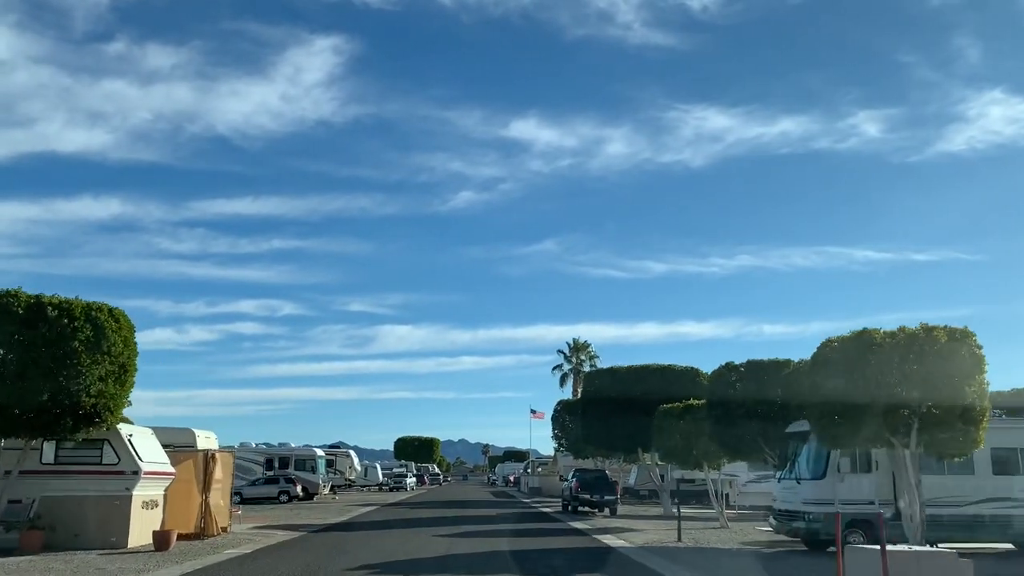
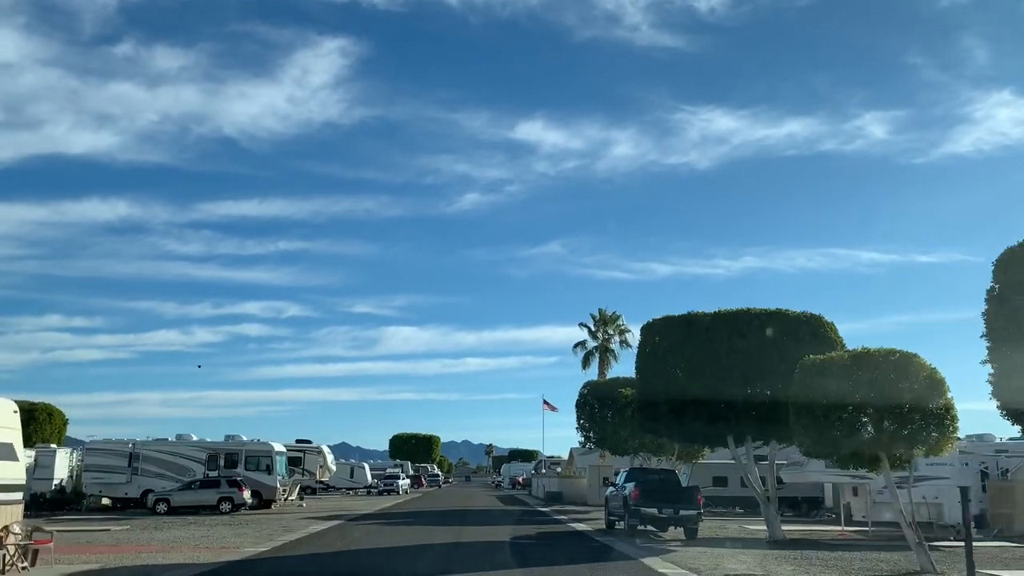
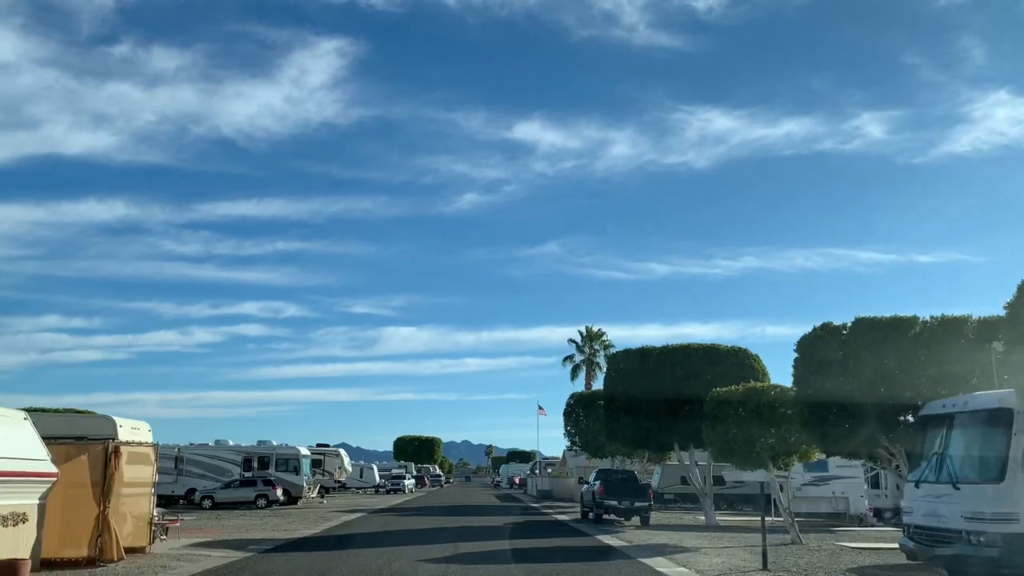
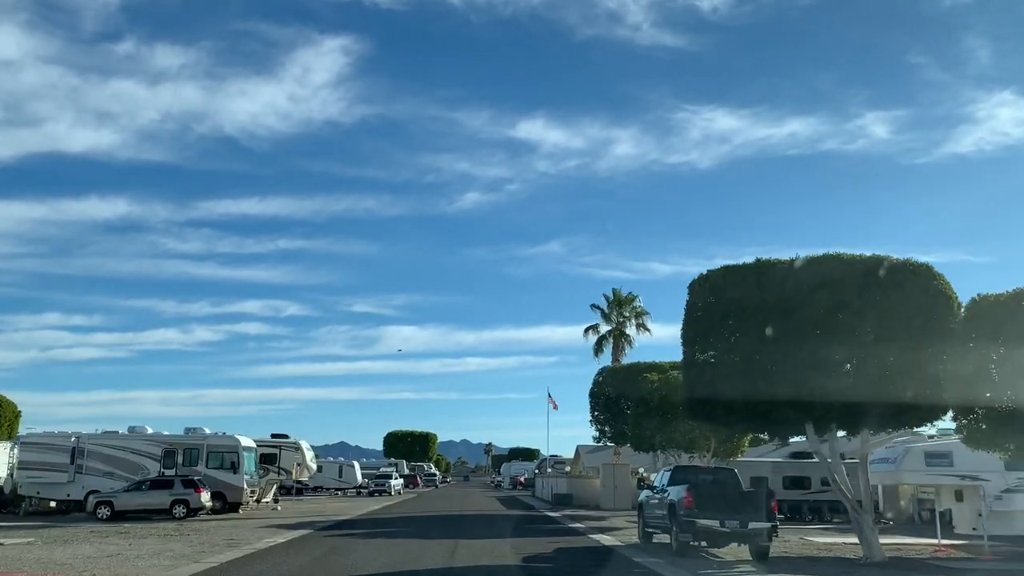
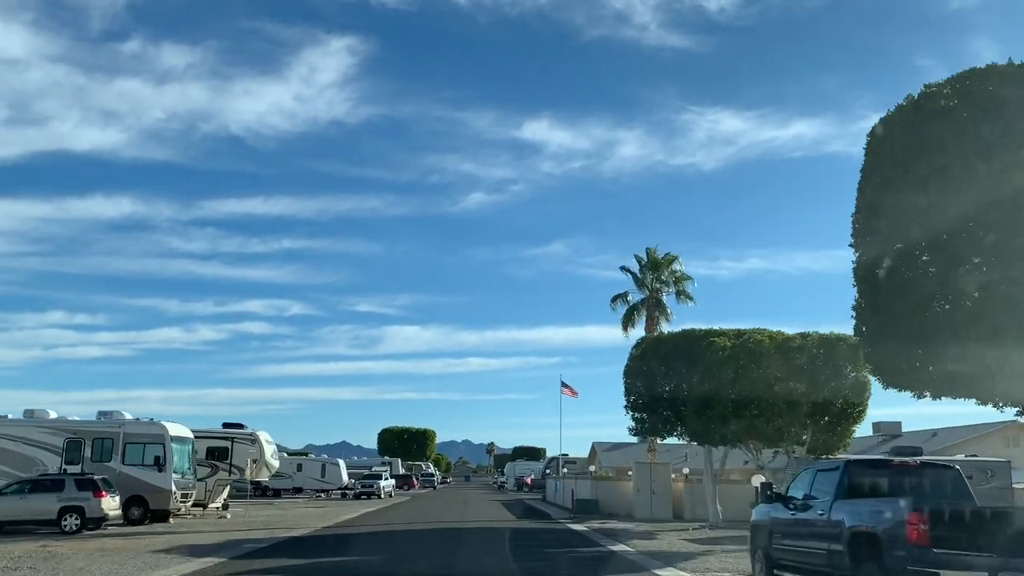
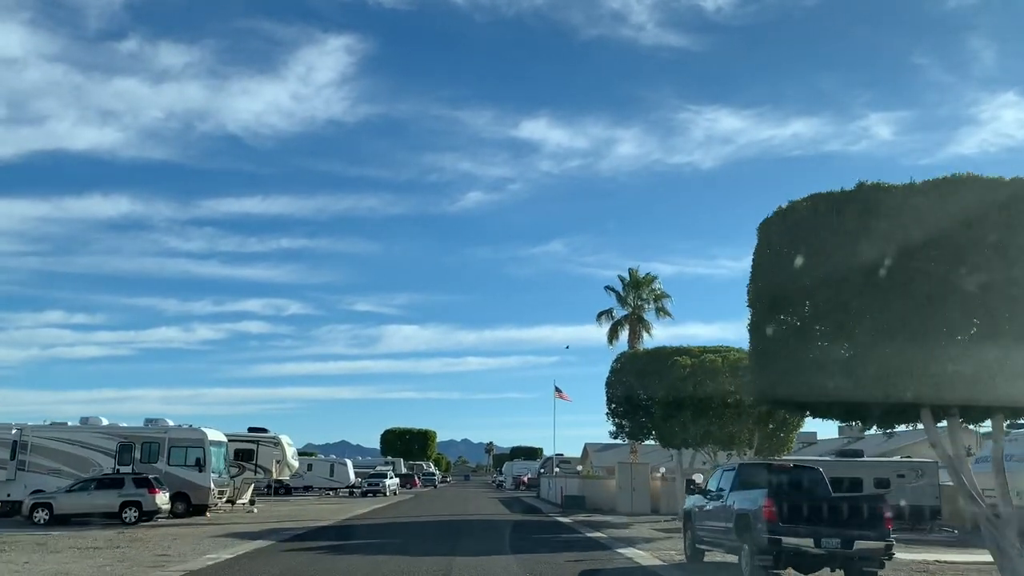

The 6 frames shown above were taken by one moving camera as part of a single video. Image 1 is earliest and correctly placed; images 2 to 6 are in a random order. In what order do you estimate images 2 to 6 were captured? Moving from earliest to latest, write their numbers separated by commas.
3, 2, 4, 6, 5
